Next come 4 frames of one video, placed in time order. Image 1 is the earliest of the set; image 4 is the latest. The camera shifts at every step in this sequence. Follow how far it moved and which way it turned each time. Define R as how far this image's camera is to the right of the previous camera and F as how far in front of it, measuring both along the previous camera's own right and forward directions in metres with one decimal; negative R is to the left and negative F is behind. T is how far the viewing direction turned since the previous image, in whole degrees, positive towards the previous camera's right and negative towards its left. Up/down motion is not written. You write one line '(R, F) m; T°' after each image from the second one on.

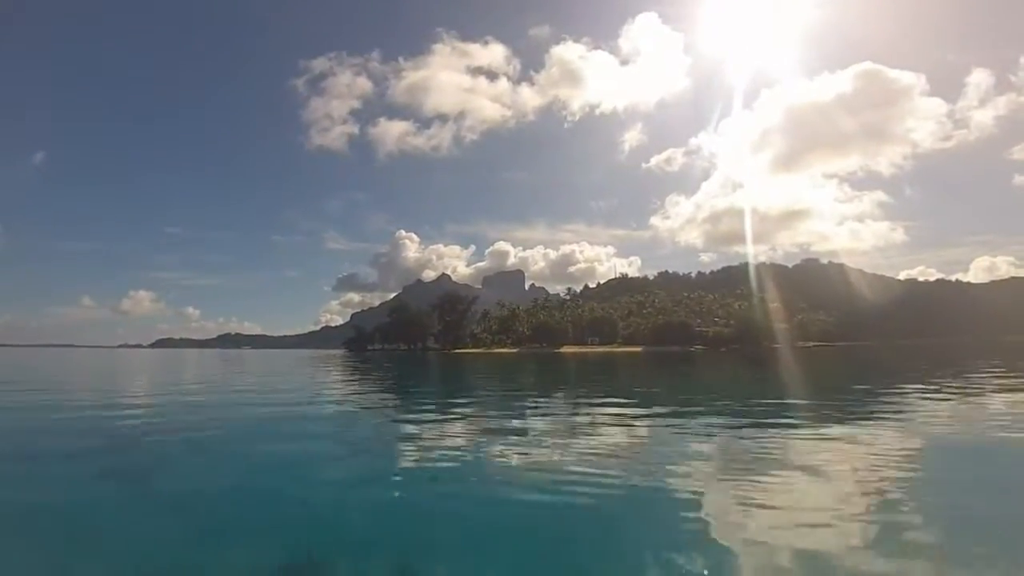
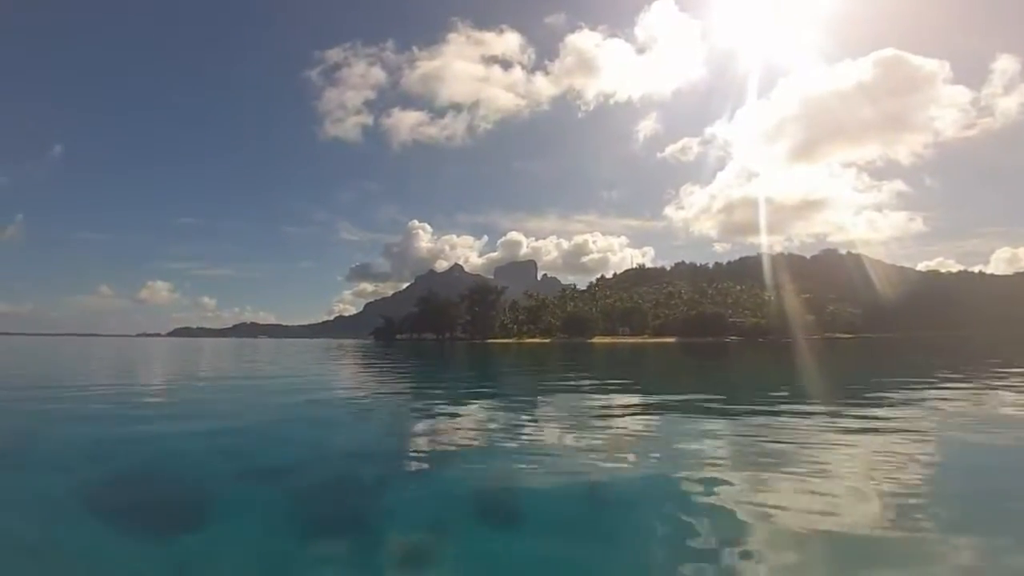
(-0.4, +0.3) m; -1°
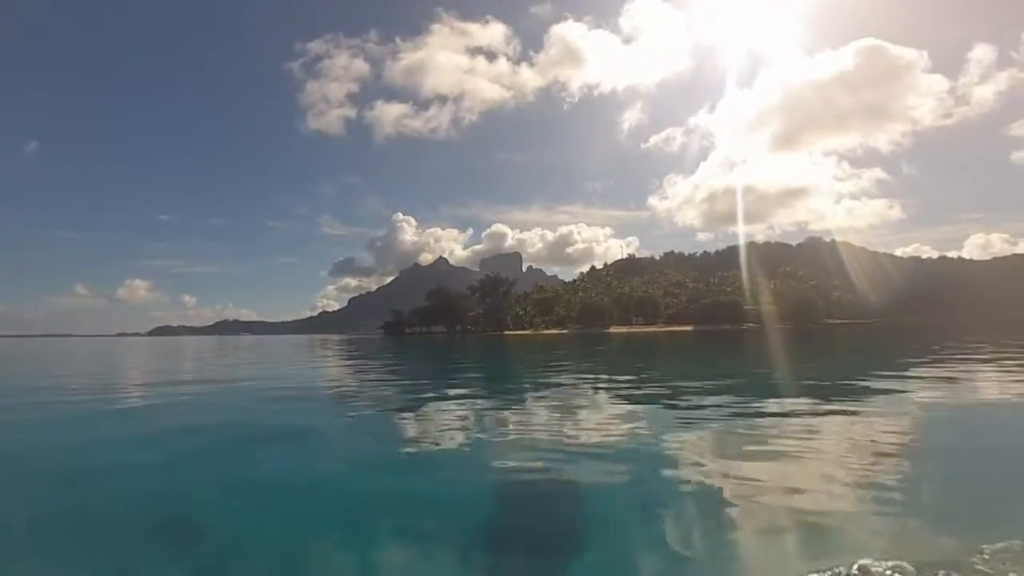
(-0.8, -0.5) m; +1°
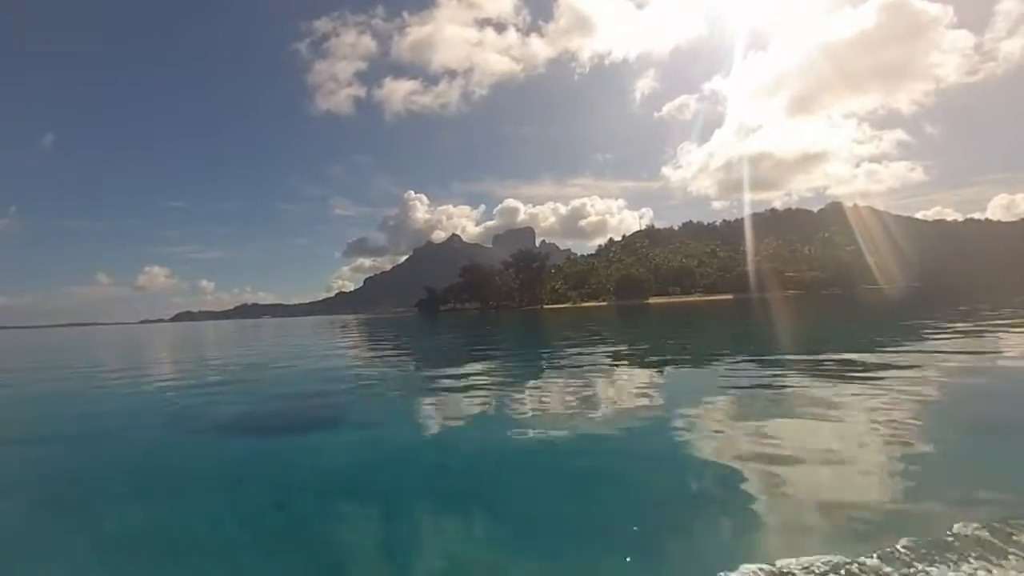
(-0.4, +0.8) m; -1°
